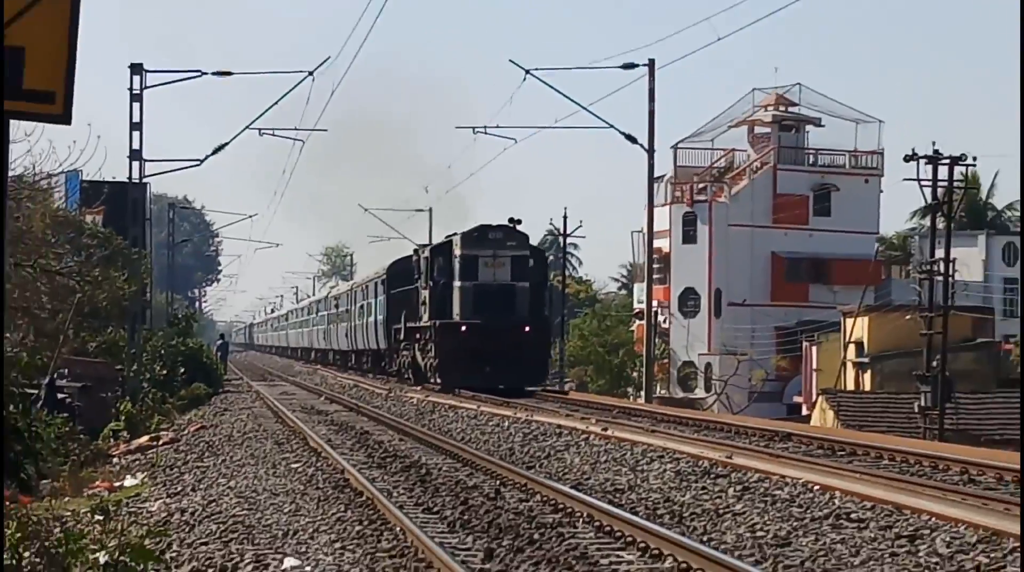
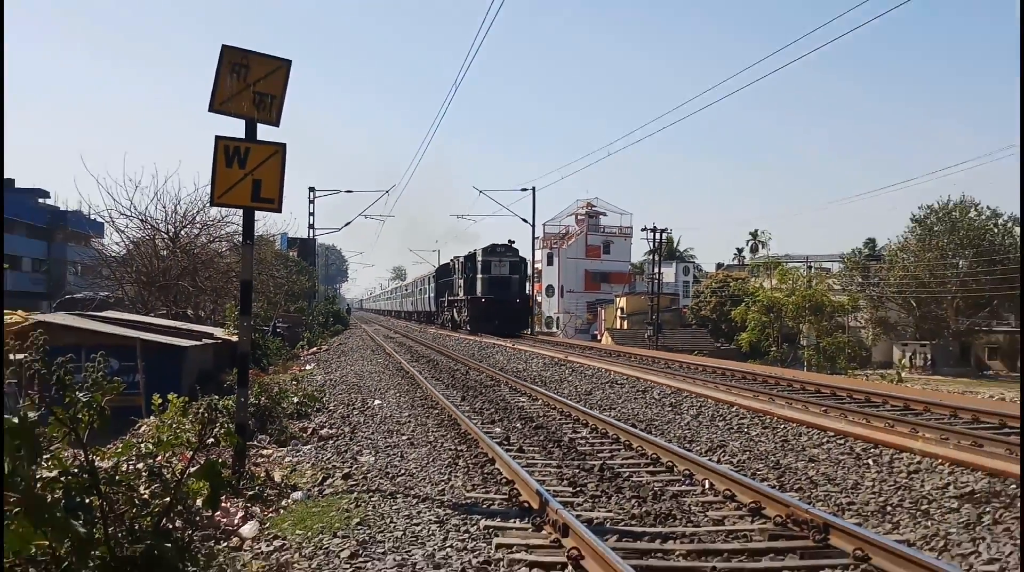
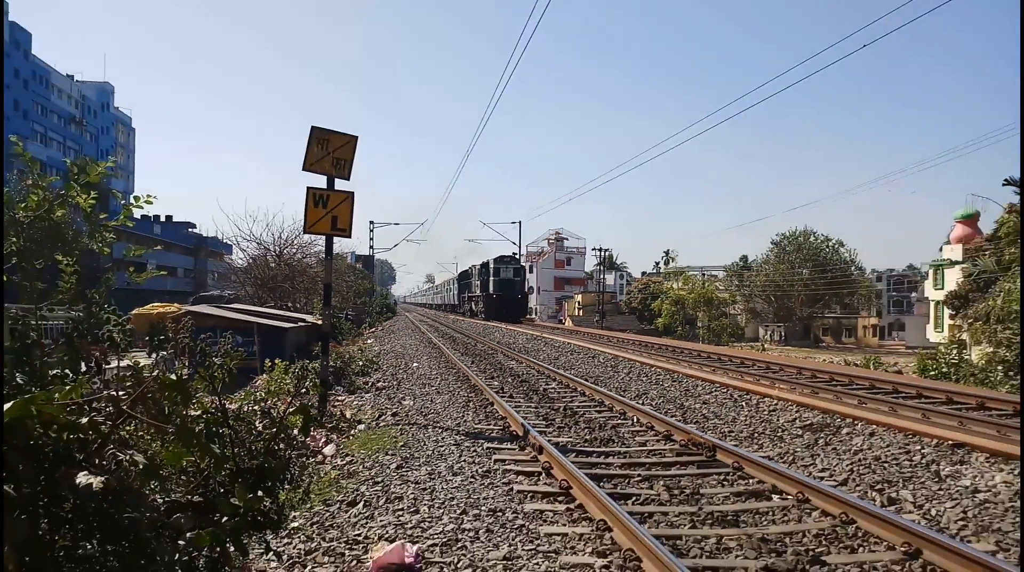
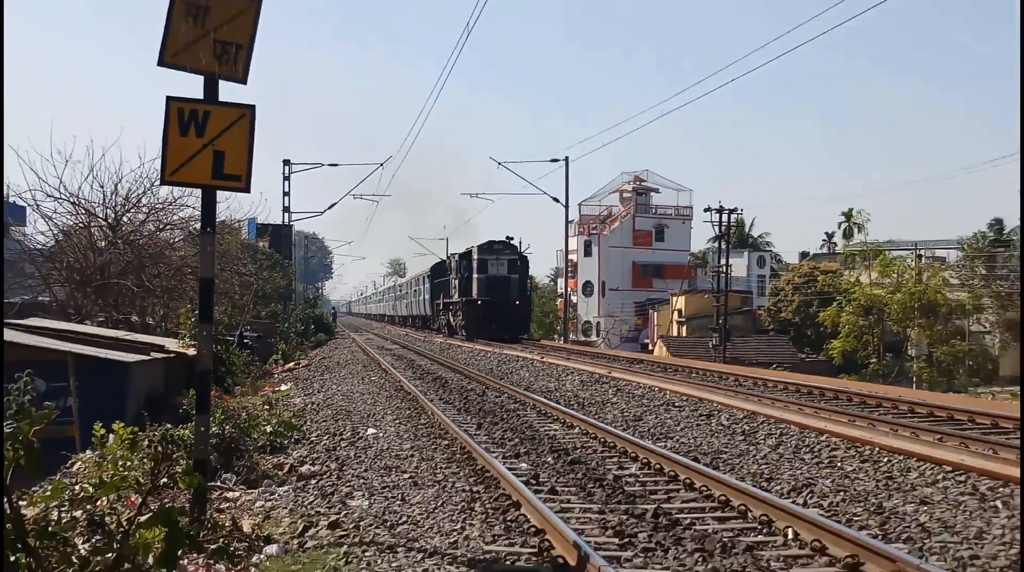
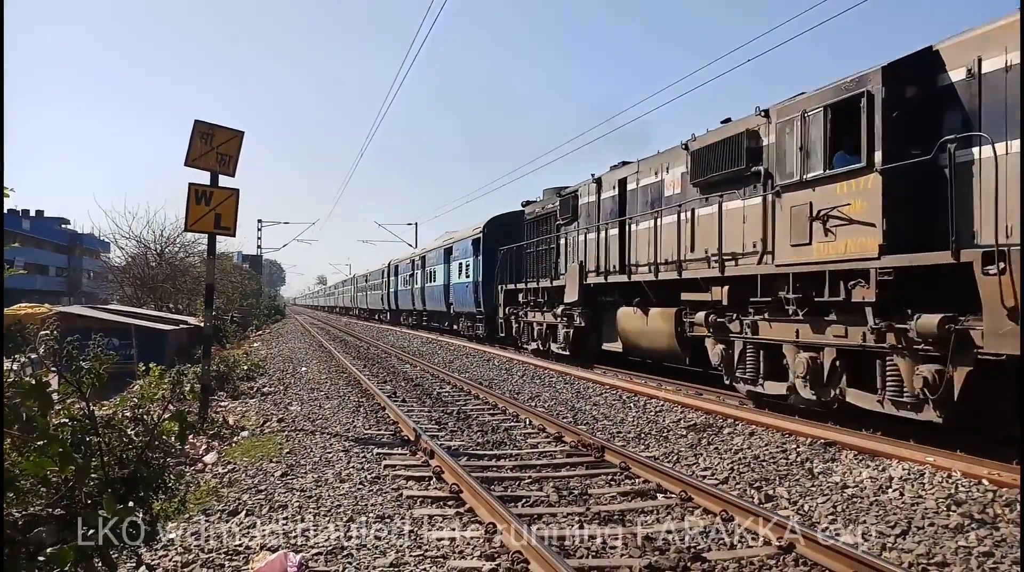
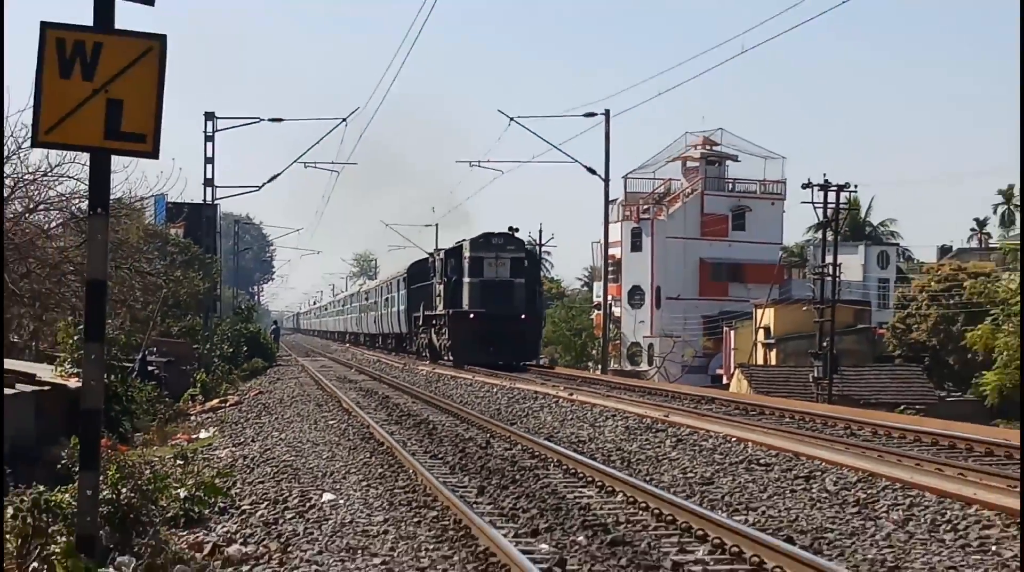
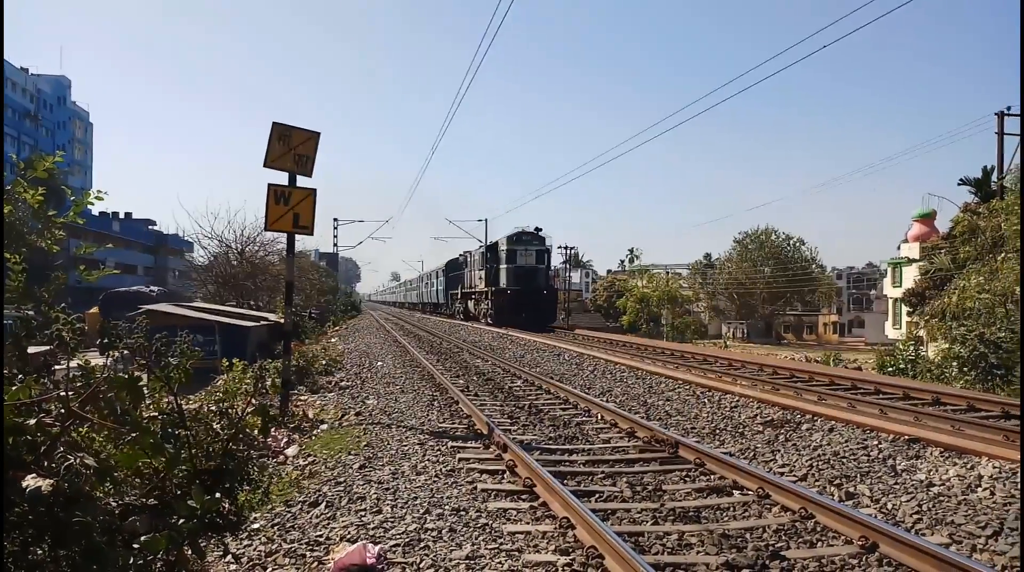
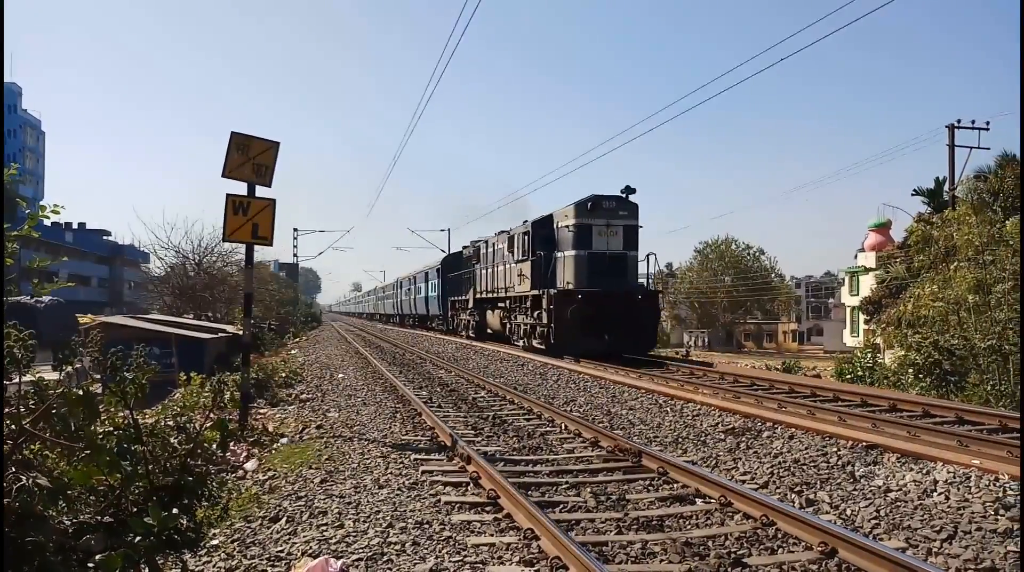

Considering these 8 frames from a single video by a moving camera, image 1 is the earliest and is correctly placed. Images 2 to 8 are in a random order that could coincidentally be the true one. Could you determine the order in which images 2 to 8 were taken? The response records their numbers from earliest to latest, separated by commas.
6, 4, 2, 3, 7, 8, 5
